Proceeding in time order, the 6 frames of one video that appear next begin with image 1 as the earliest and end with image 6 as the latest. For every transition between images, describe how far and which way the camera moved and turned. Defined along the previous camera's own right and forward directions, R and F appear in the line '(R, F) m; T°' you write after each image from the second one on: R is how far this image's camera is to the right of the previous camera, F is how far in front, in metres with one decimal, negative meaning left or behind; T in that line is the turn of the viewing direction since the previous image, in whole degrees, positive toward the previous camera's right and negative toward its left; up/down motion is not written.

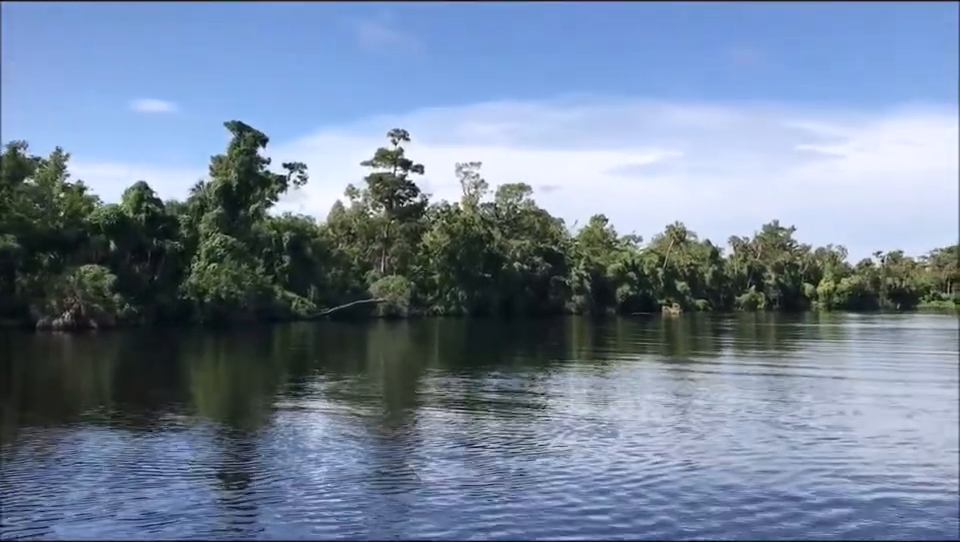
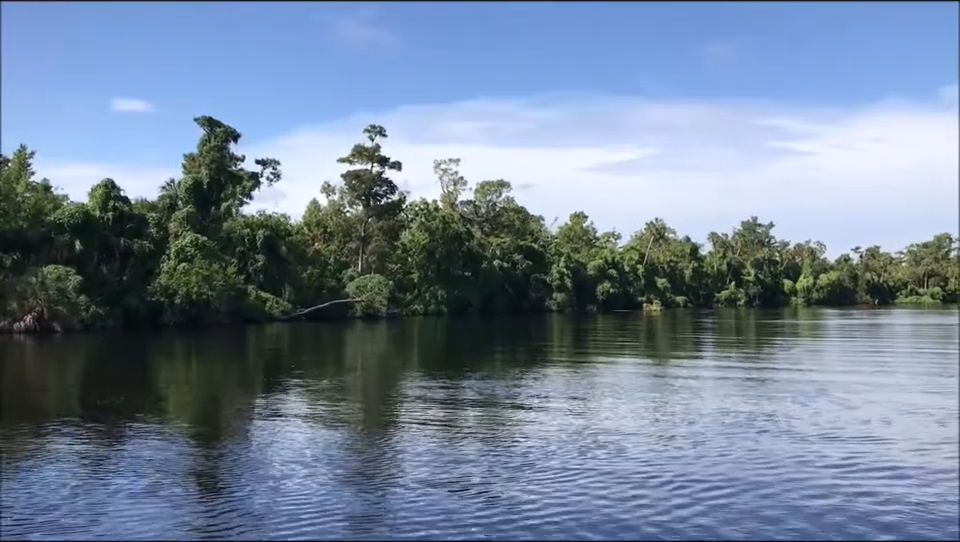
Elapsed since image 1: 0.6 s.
(0.0, +1.1) m; +1°
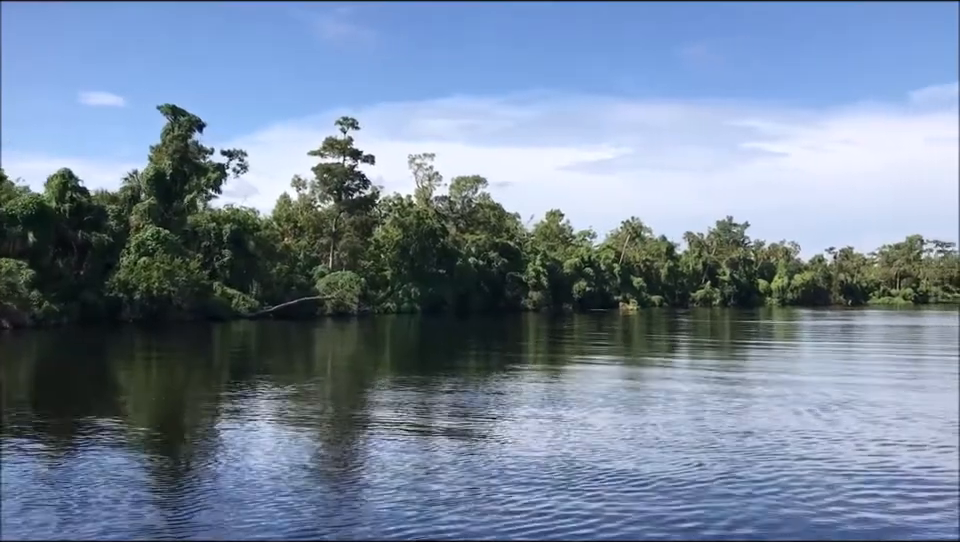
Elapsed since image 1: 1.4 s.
(0.0, +1.4) m; +2°
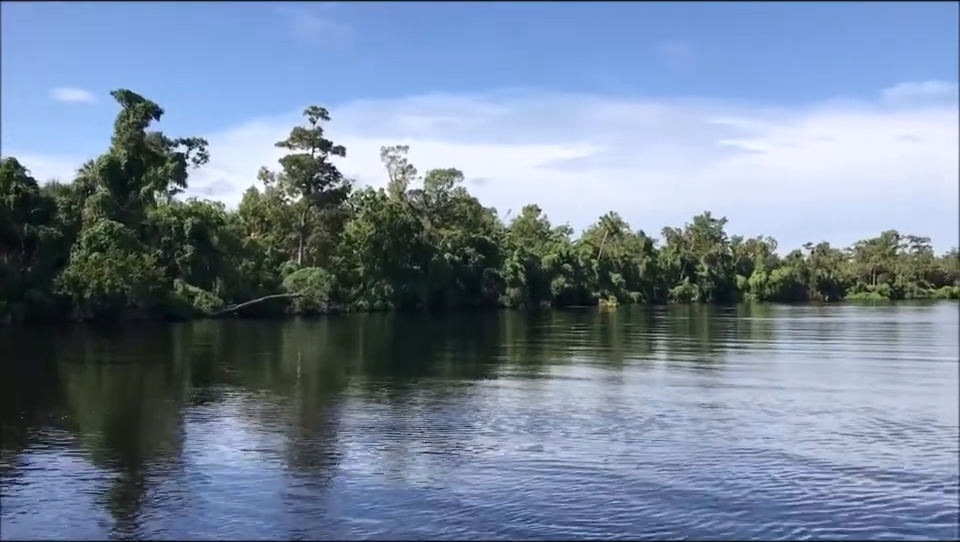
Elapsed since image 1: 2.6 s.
(0.0, +2.2) m; +1°
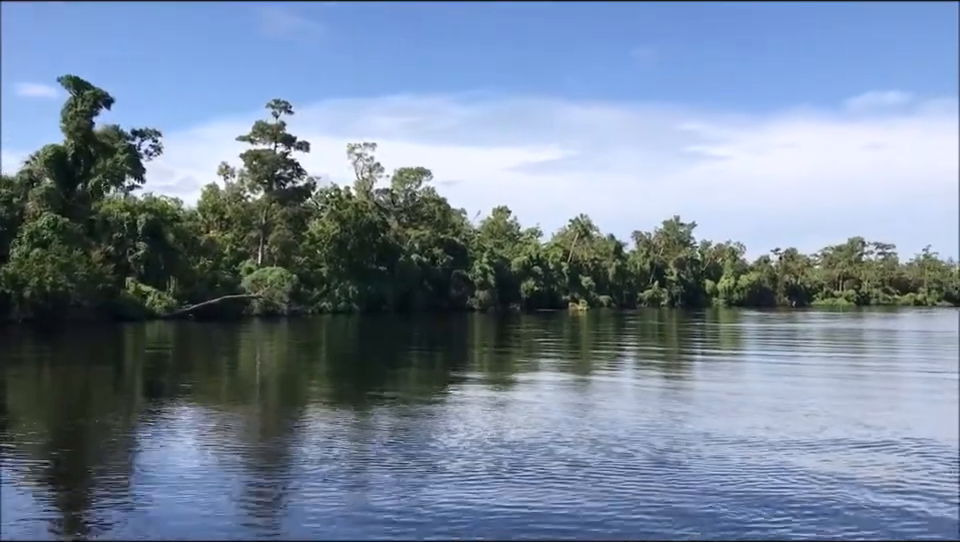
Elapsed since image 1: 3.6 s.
(0.0, +1.8) m; +2°
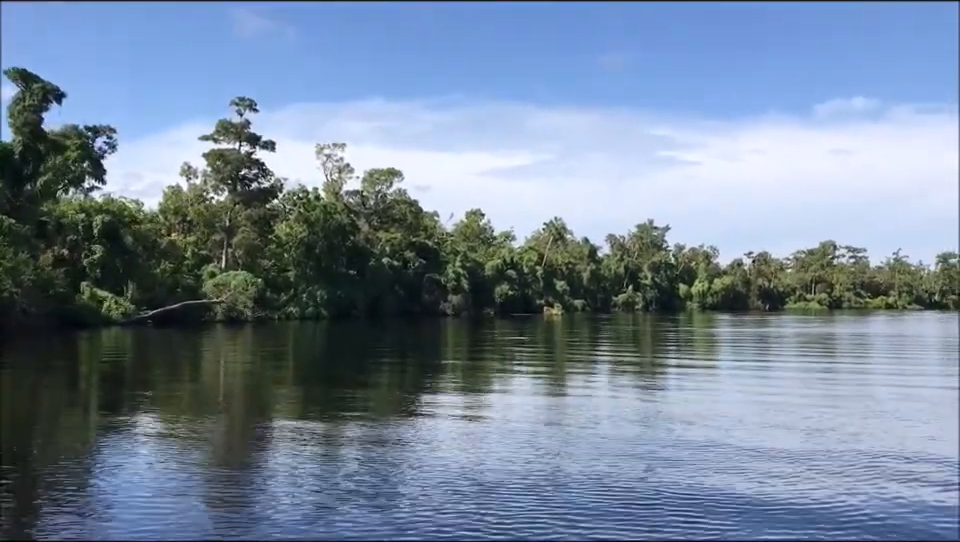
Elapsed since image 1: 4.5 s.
(0.0, +1.6) m; +2°
